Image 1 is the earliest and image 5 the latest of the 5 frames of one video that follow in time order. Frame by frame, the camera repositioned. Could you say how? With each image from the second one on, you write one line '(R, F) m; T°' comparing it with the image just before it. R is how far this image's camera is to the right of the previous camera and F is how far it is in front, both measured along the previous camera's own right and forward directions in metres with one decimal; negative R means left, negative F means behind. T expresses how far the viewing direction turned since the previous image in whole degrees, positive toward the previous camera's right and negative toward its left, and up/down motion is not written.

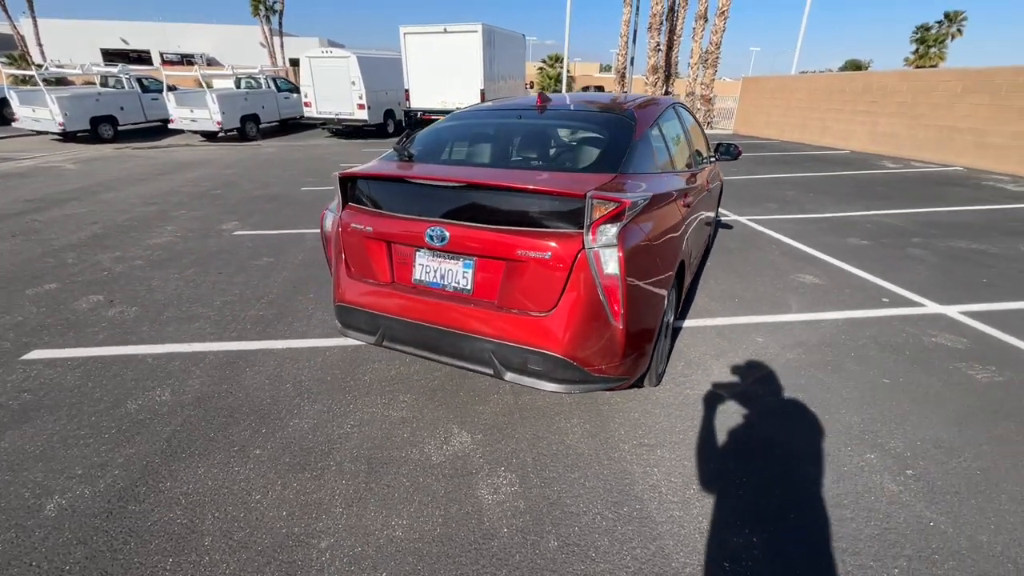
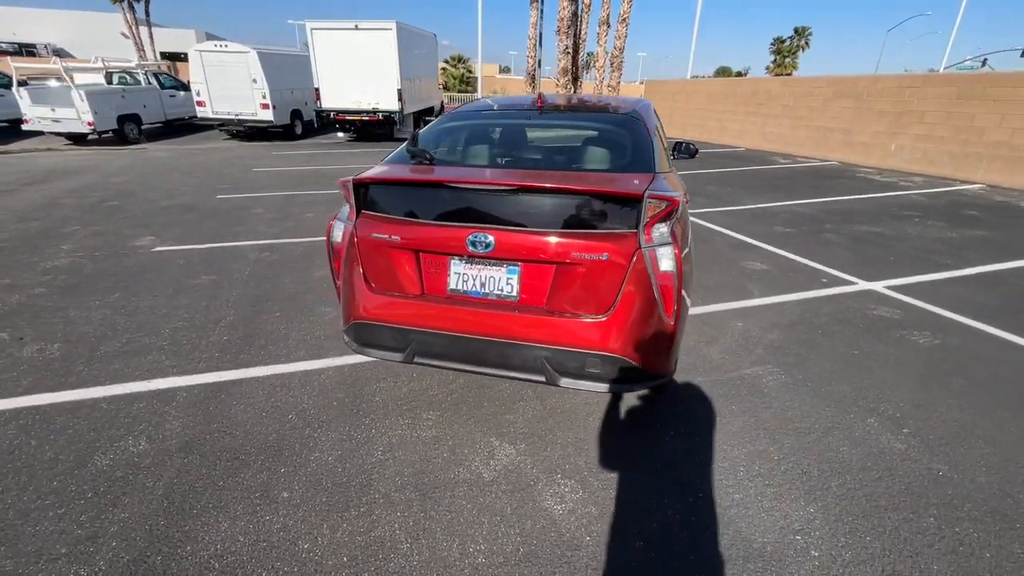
(-0.6, +0.1) m; +11°
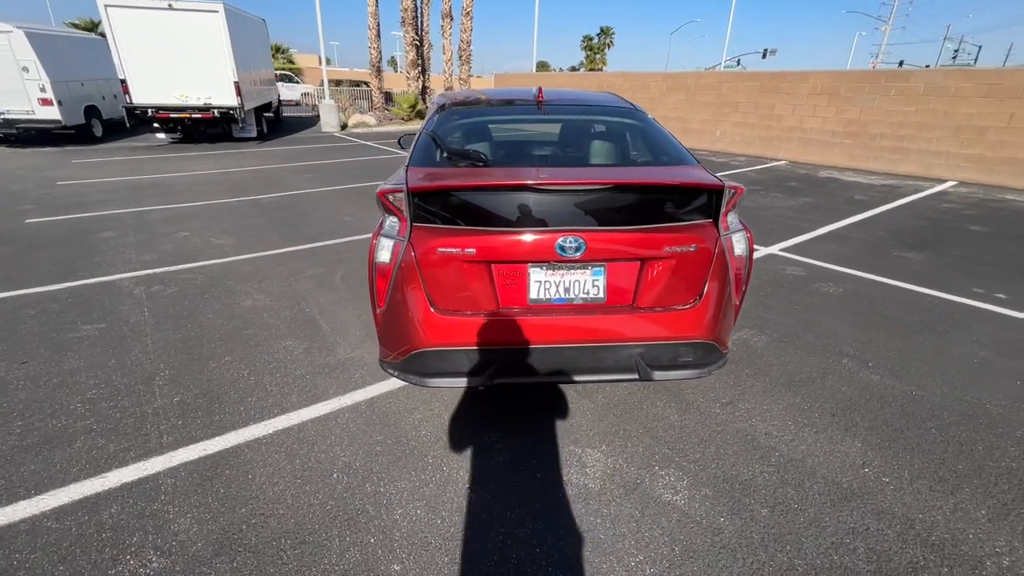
(-1.0, +0.3) m; +18°
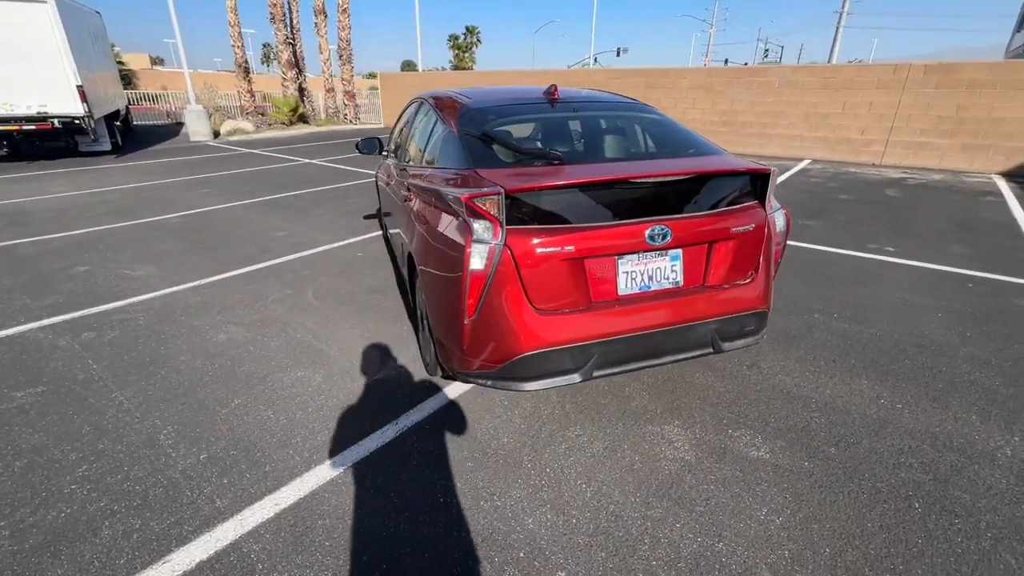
(-0.9, +0.1) m; +13°
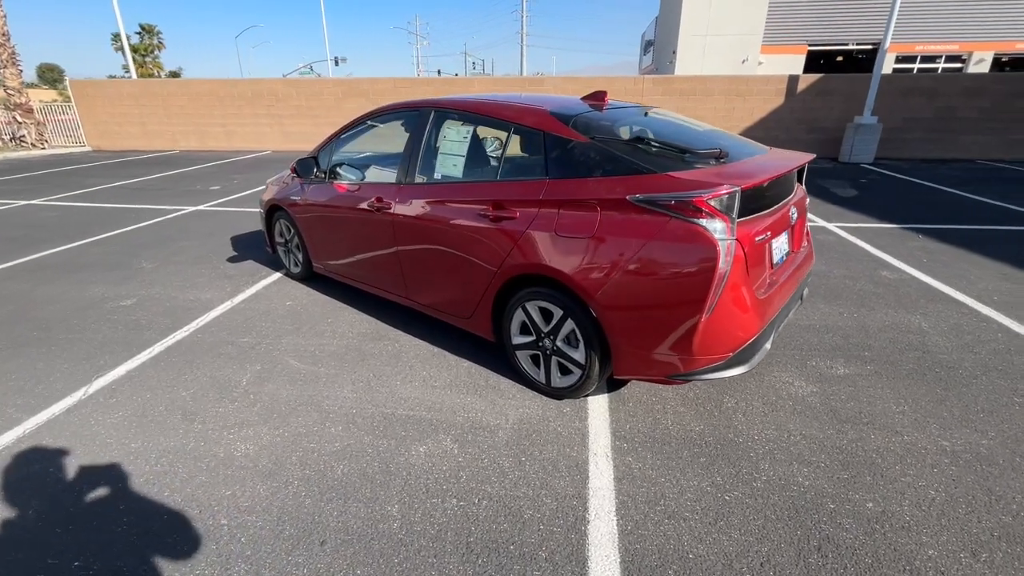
(-2.0, +0.6) m; +28°
